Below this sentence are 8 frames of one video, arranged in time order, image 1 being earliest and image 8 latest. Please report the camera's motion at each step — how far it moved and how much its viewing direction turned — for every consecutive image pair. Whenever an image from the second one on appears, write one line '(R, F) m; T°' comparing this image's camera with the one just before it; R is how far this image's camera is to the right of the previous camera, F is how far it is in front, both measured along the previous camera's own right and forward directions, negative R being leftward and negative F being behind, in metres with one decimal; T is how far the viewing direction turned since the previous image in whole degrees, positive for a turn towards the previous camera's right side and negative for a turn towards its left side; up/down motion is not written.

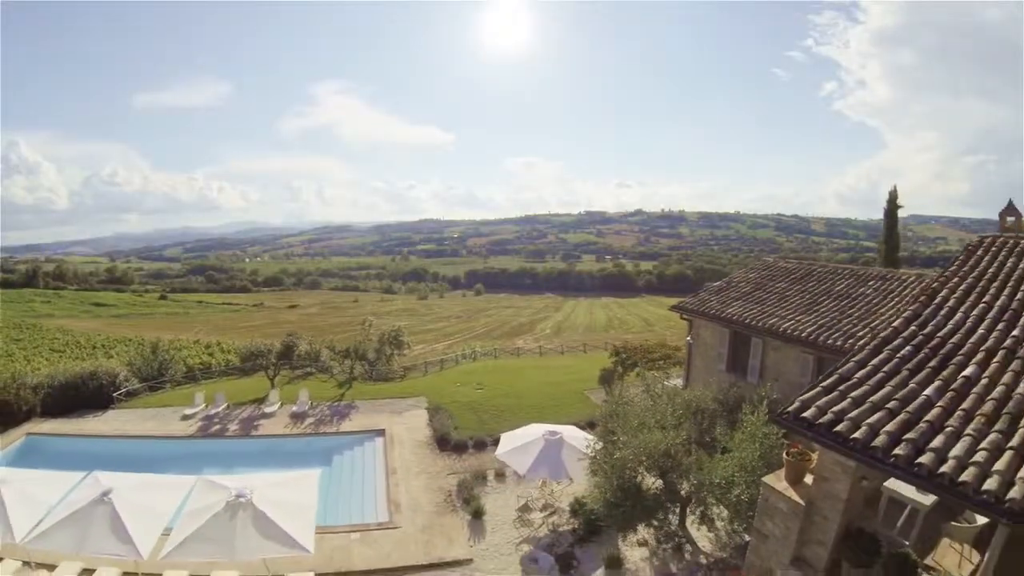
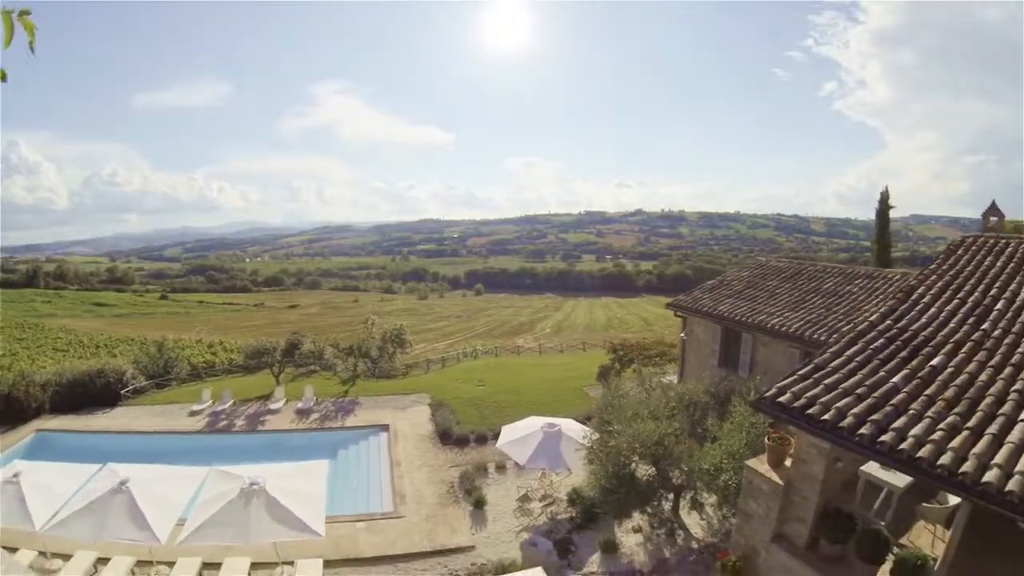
(0.0, -0.5) m; 0°
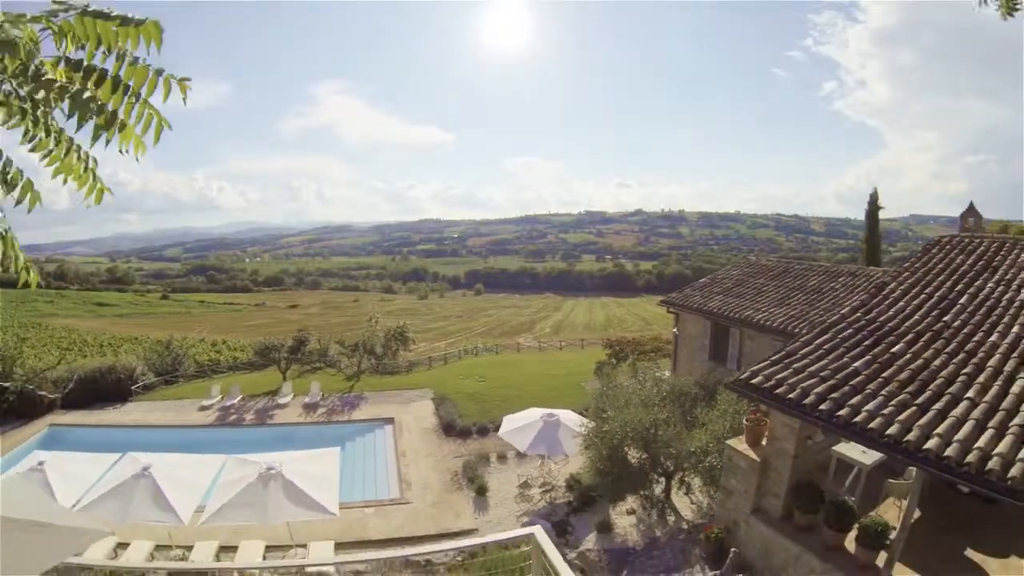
(0.0, -0.7) m; 0°
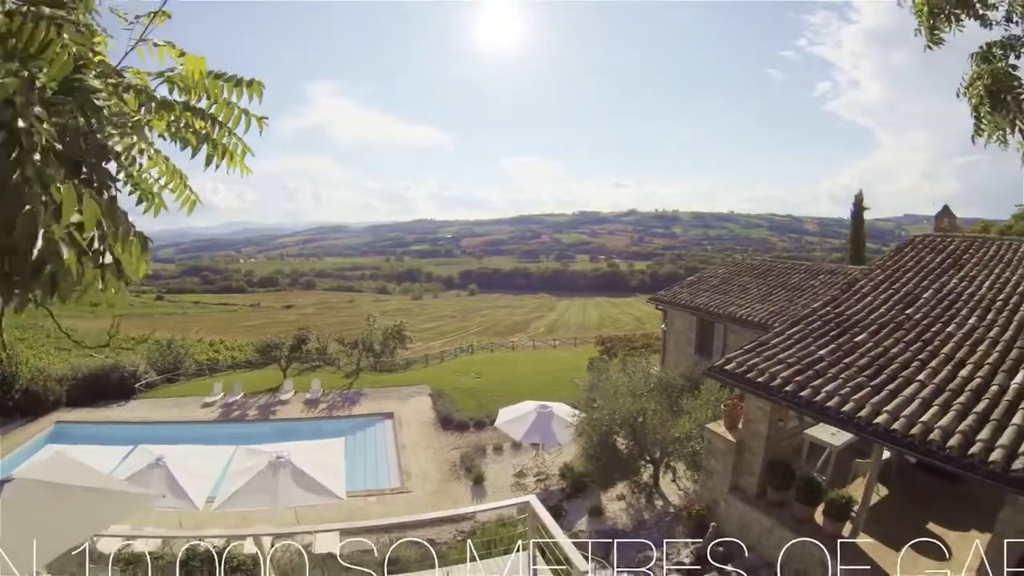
(0.0, -0.6) m; +1°
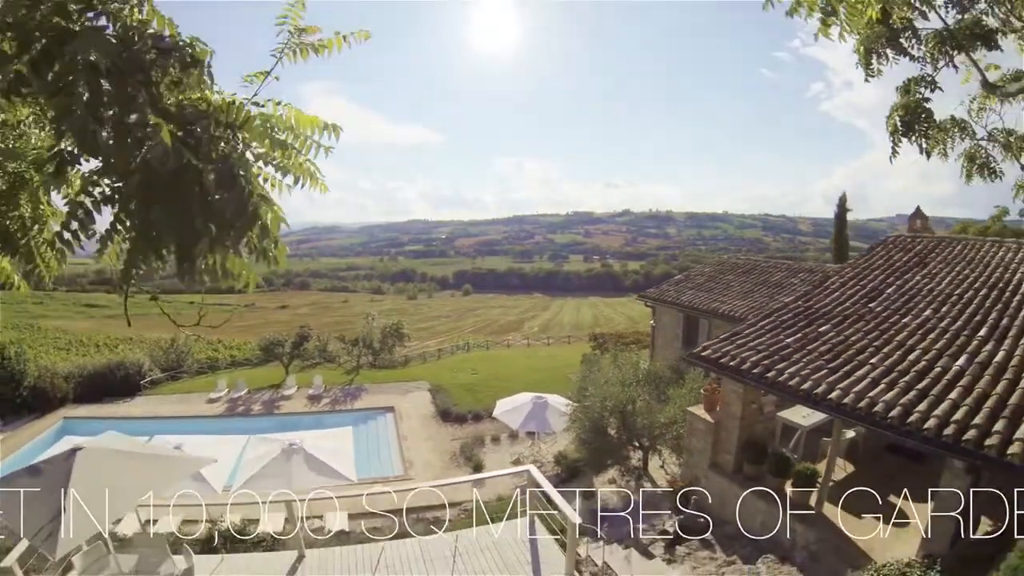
(-0.1, -0.8) m; +1°
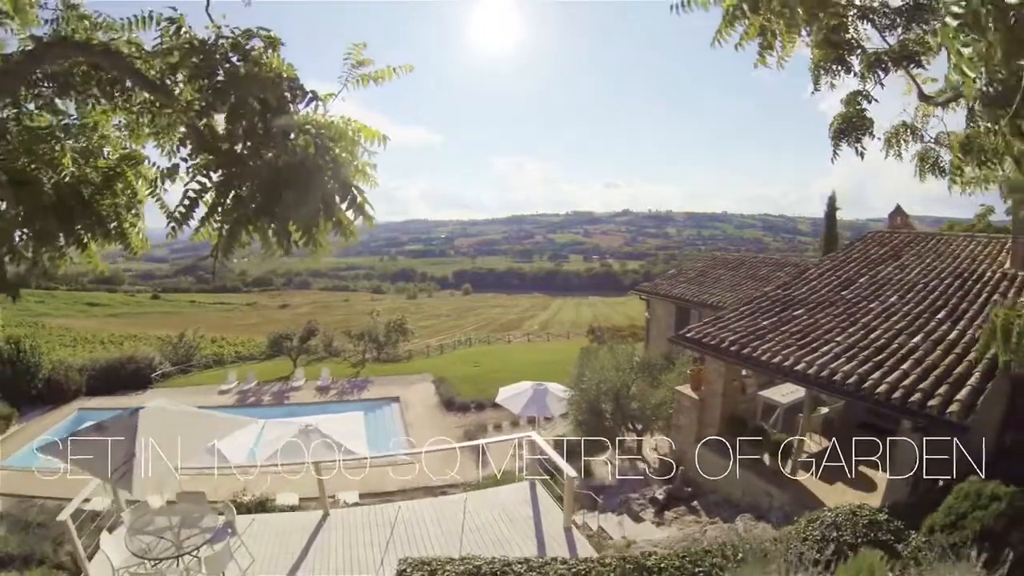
(-0.1, -0.8) m; 0°
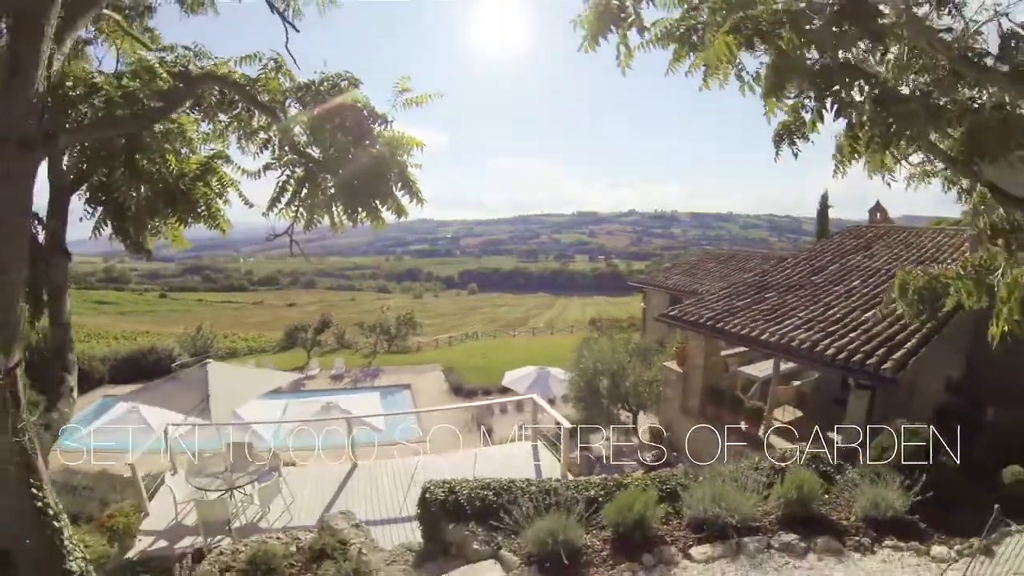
(0.0, -1.2) m; 0°
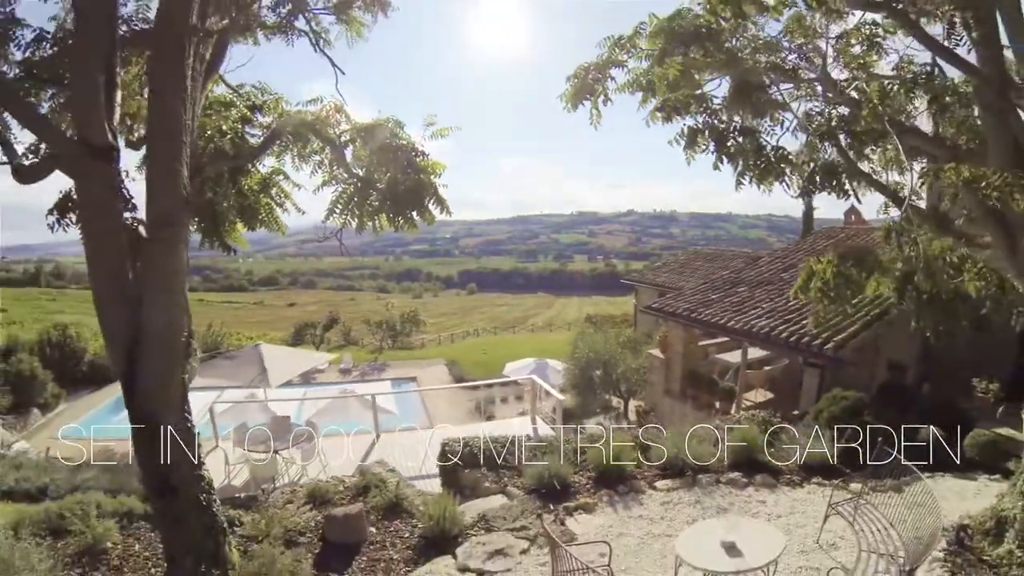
(-0.1, -1.3) m; 0°
